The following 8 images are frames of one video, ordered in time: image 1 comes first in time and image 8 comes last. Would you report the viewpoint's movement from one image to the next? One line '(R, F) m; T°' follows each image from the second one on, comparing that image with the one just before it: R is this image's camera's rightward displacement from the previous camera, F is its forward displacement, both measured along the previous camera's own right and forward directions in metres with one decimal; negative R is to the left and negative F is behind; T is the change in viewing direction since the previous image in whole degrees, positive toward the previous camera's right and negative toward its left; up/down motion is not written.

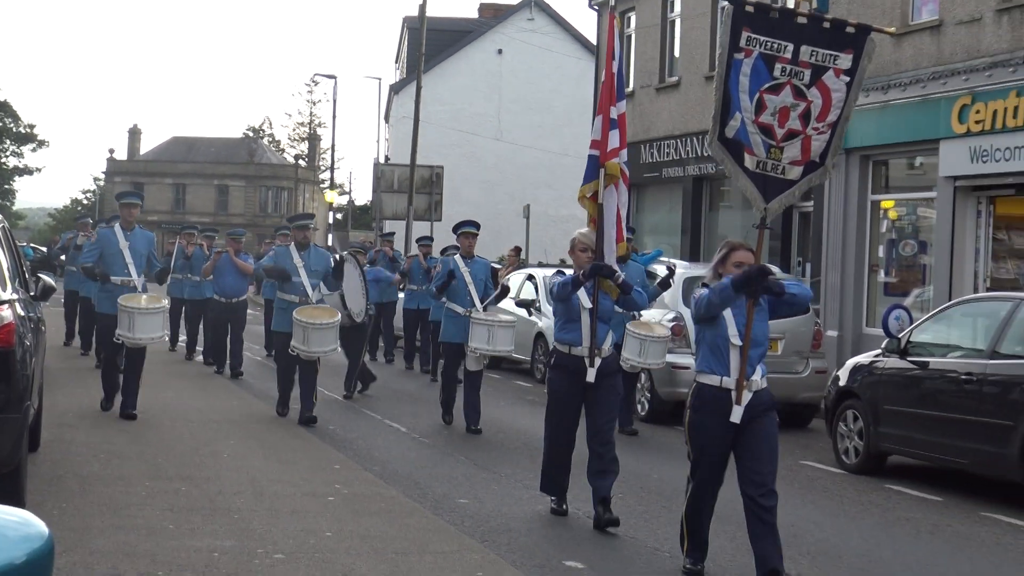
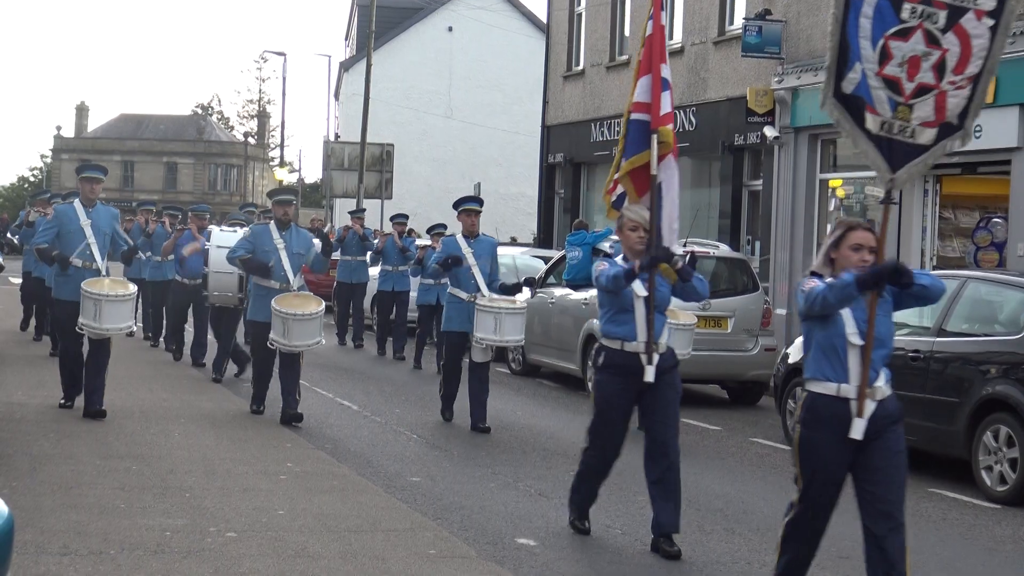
(+0.5, +0.2) m; -3°
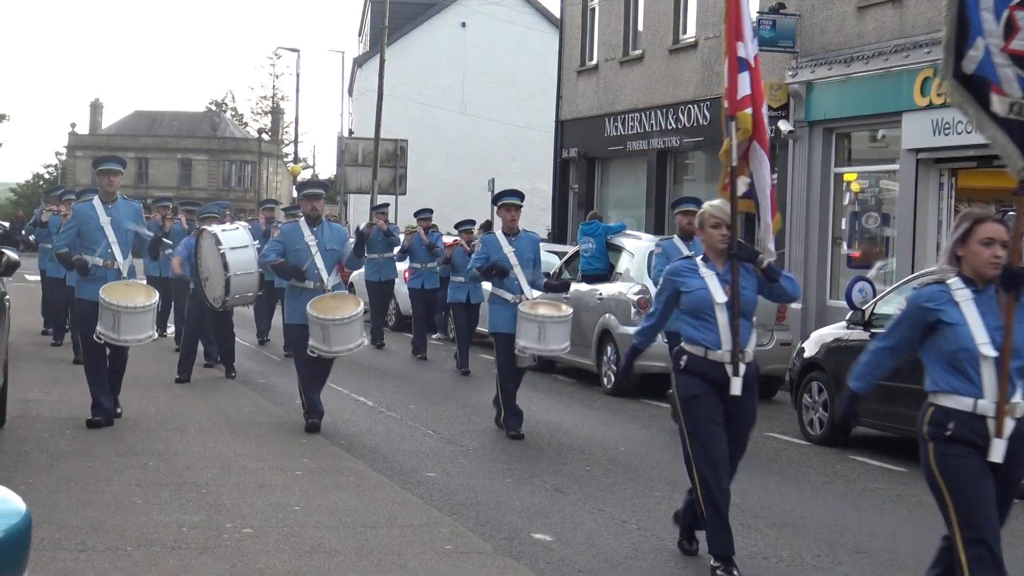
(0.0, 0.0) m; 0°
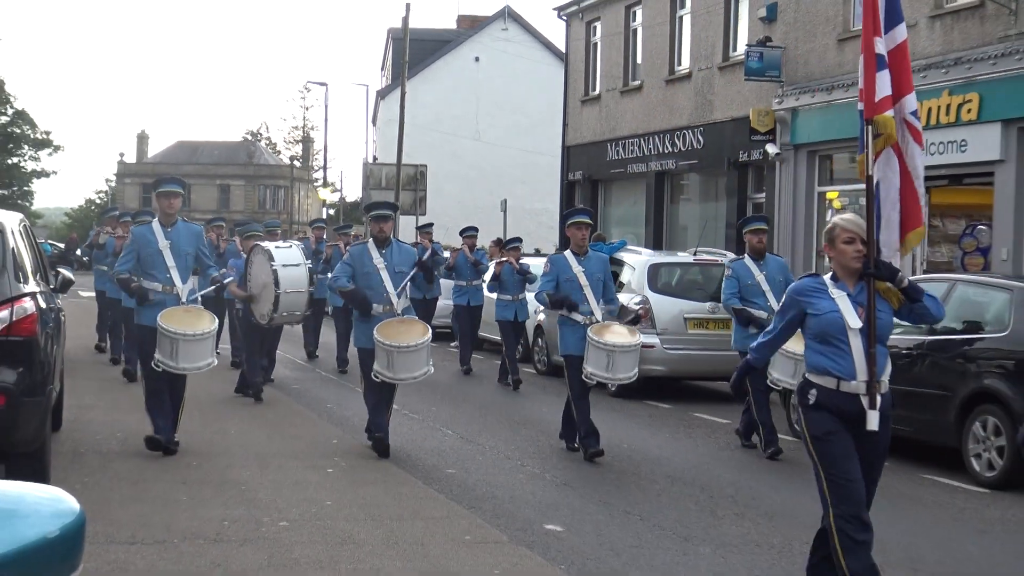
(+0.1, -0.6) m; -1°
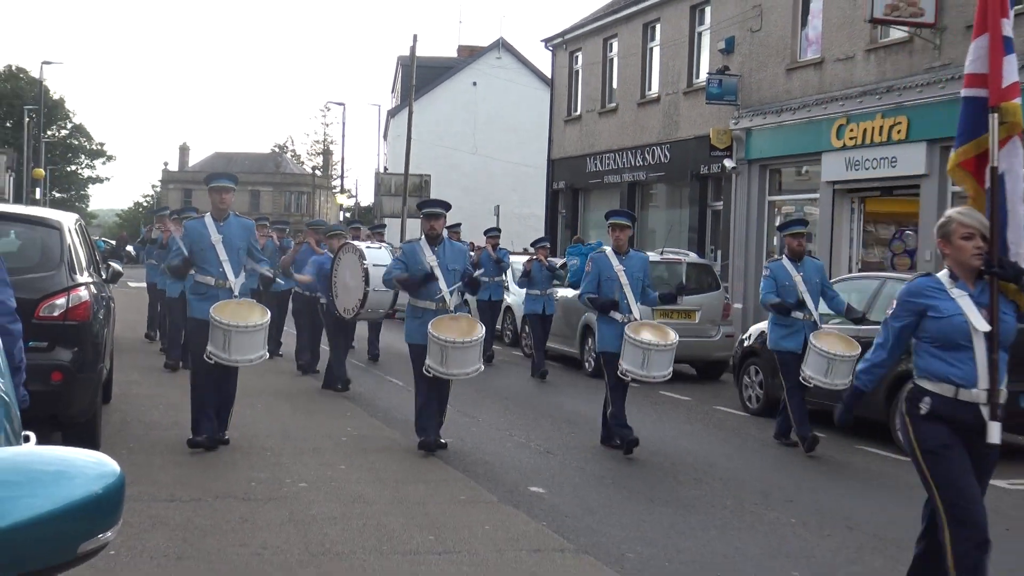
(+0.1, -1.1) m; 0°
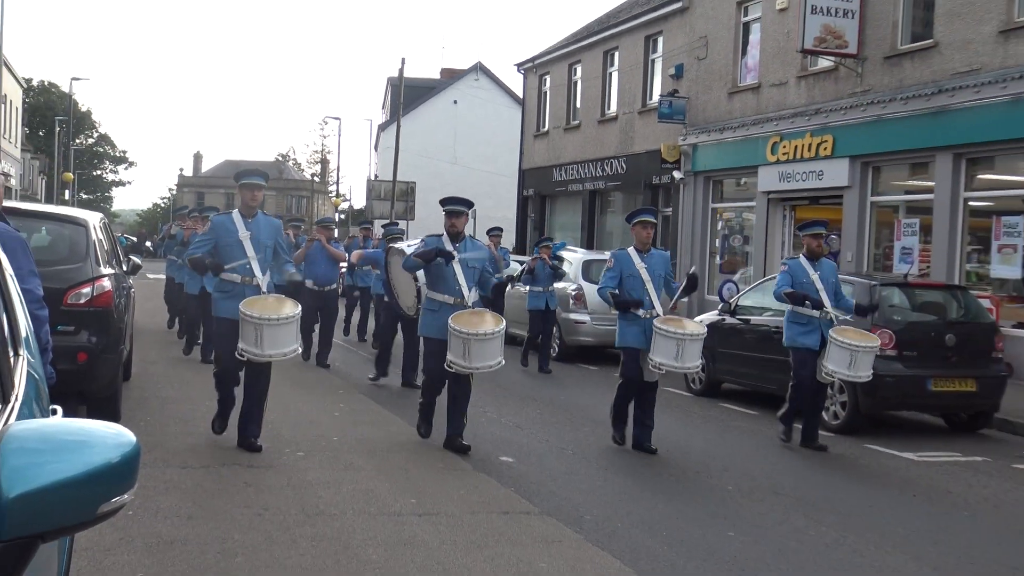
(0.0, -1.1) m; +1°
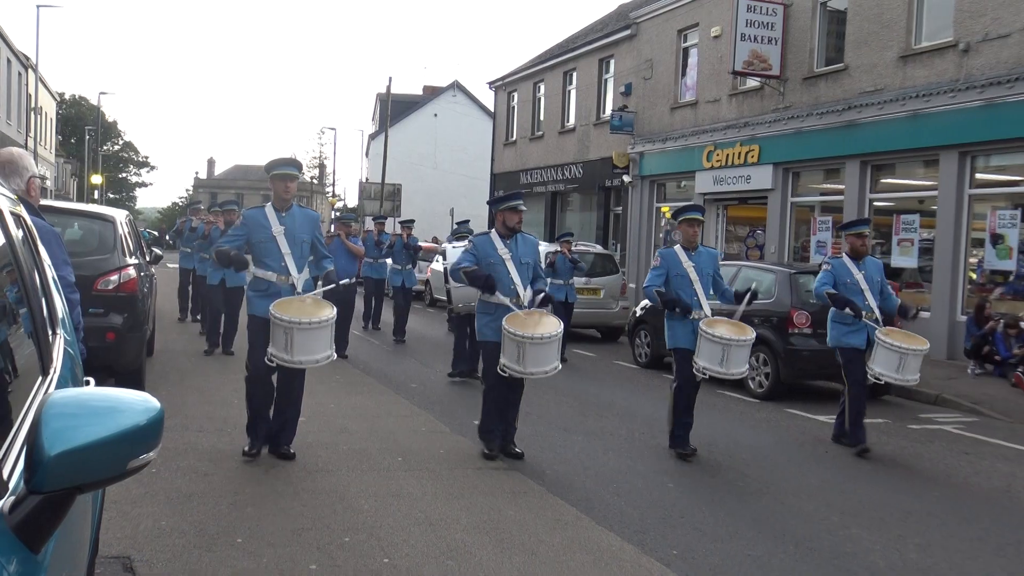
(-0.1, -1.5) m; +1°
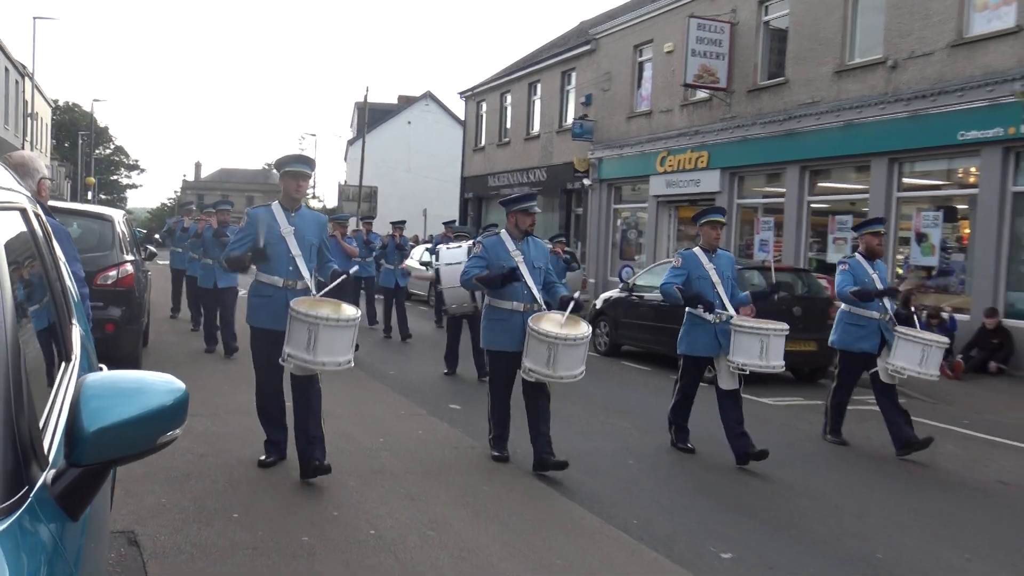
(-0.4, -0.9) m; +3°
